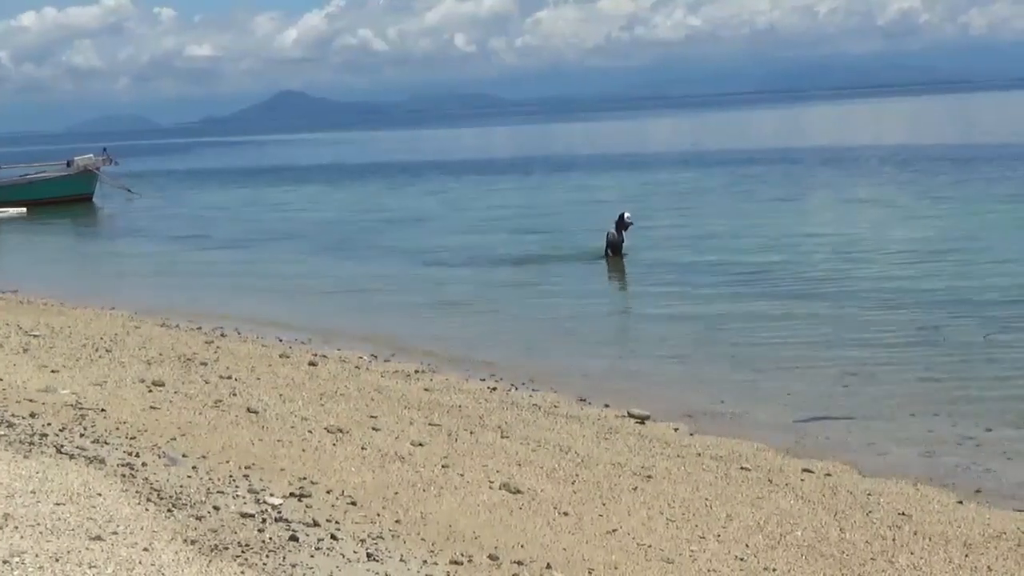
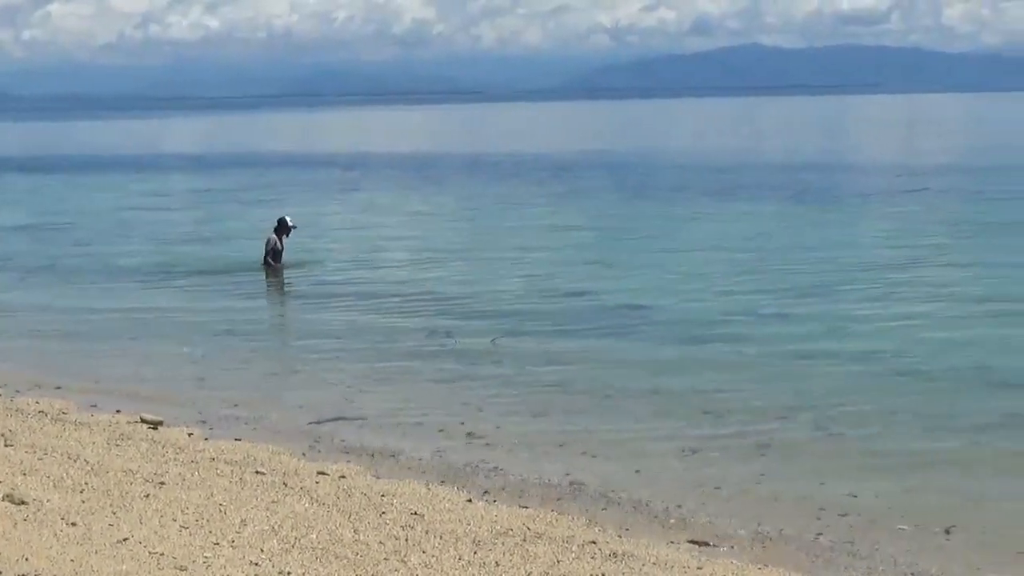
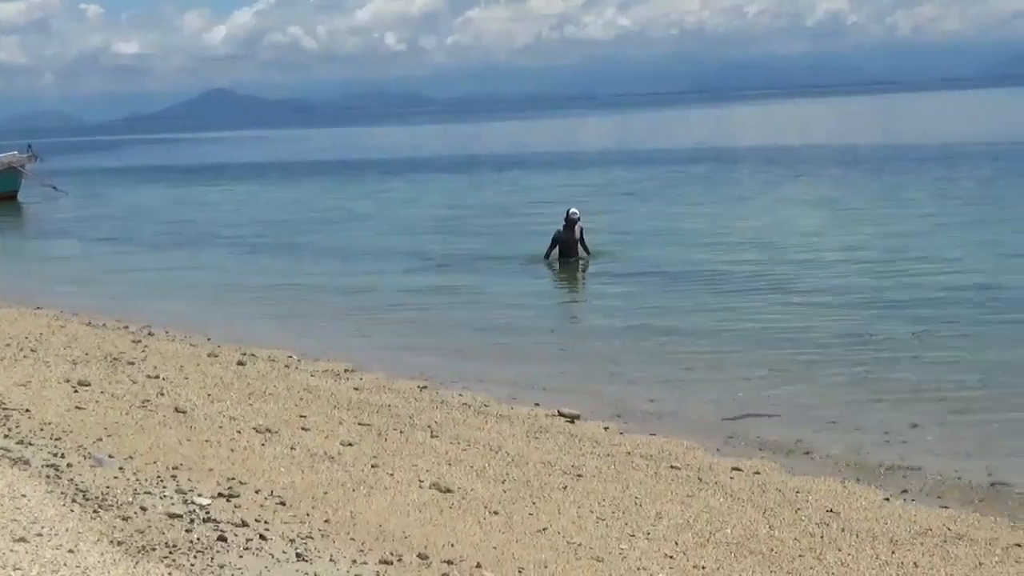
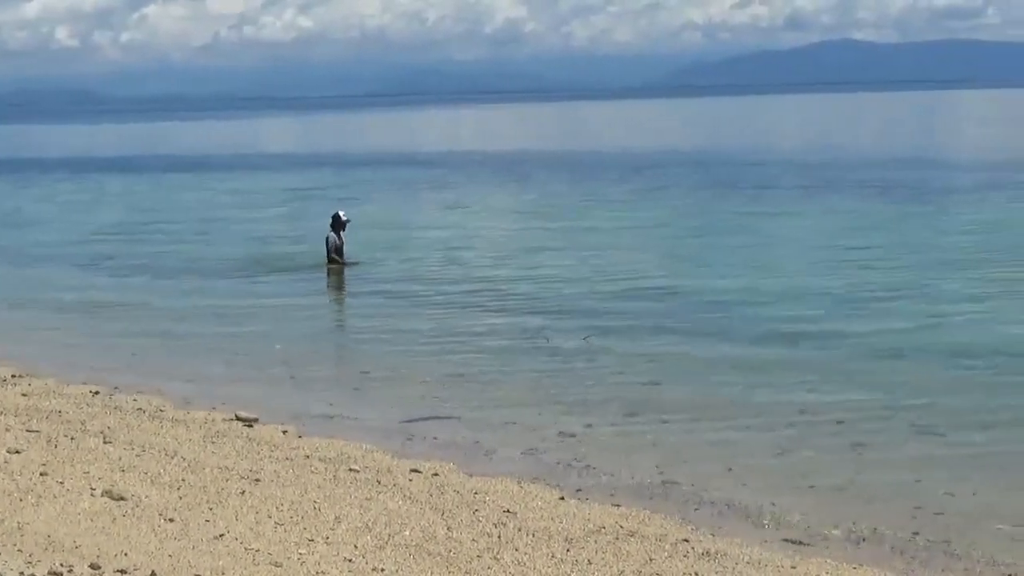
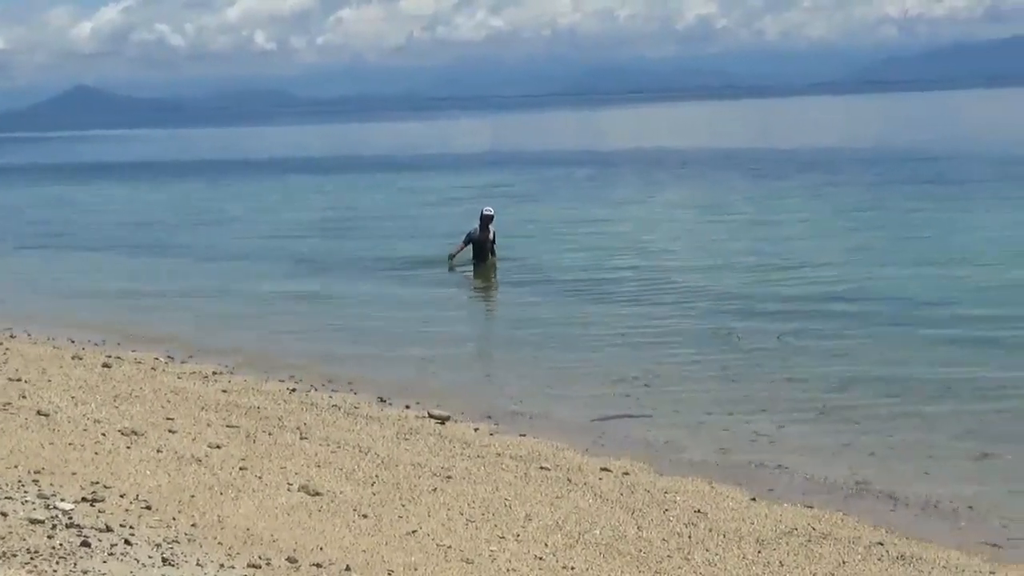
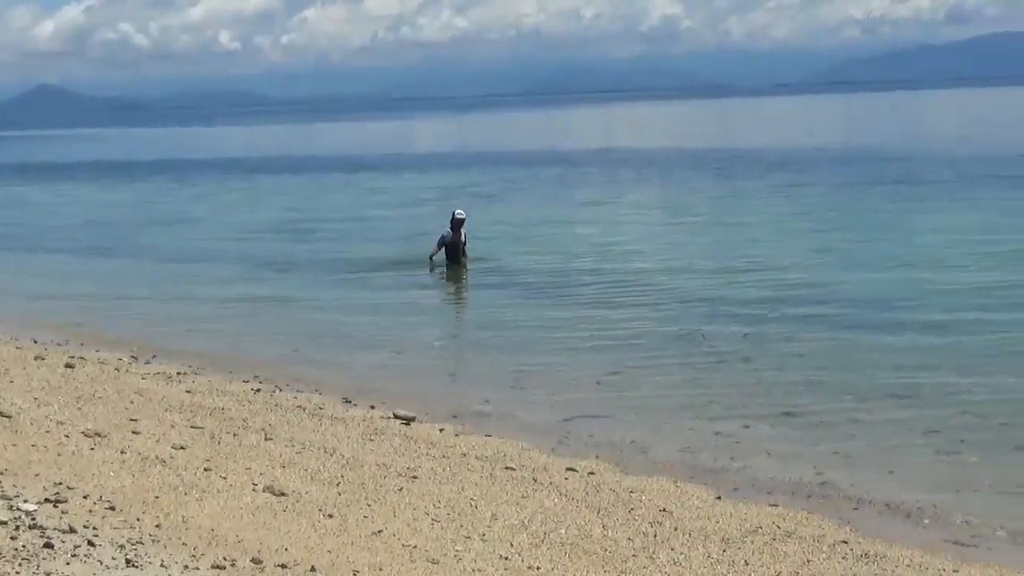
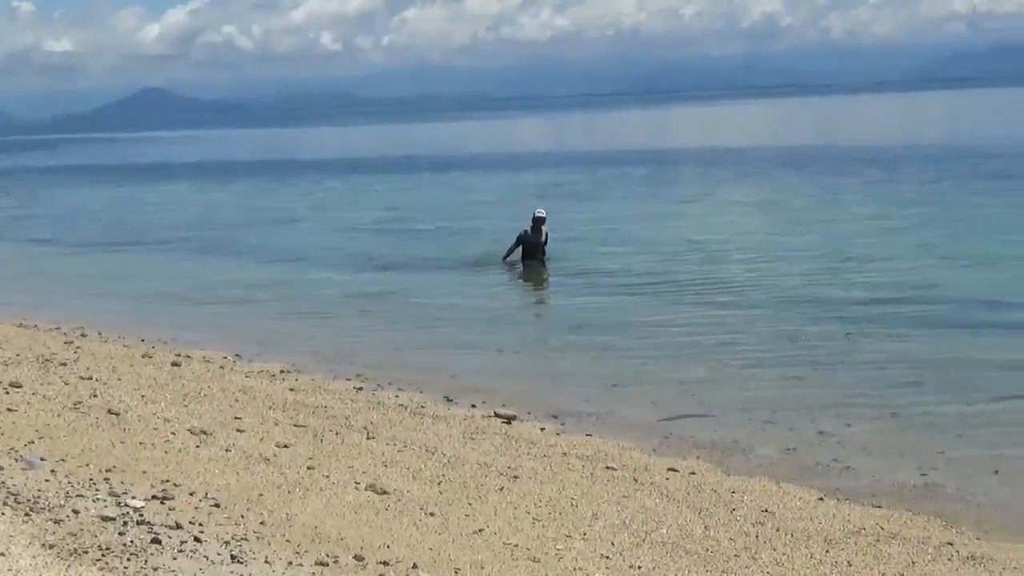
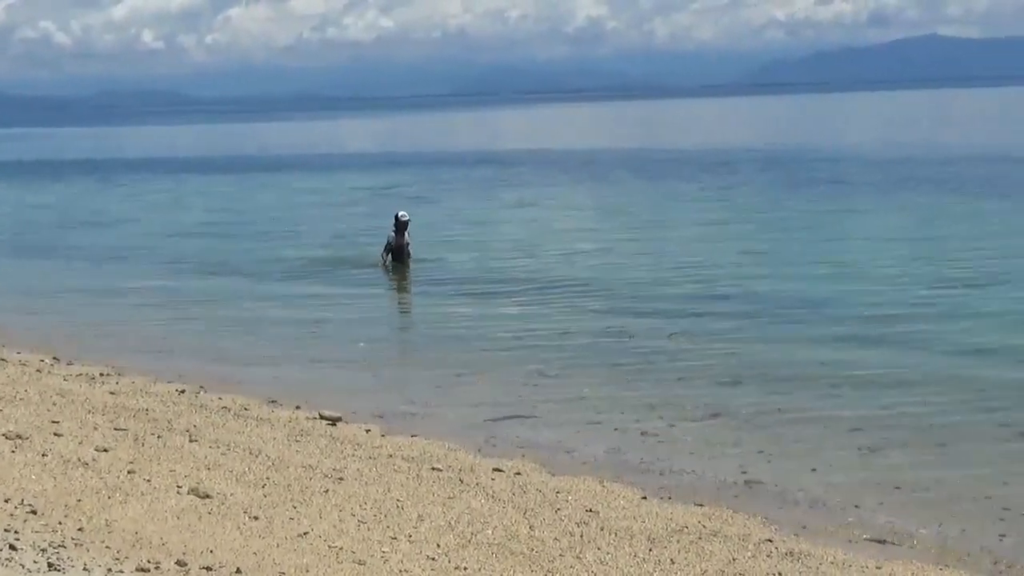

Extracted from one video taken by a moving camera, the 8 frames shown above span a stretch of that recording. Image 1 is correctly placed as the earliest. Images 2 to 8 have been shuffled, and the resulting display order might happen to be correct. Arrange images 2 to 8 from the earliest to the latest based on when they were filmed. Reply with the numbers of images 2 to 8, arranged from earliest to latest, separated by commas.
3, 7, 5, 6, 8, 4, 2
